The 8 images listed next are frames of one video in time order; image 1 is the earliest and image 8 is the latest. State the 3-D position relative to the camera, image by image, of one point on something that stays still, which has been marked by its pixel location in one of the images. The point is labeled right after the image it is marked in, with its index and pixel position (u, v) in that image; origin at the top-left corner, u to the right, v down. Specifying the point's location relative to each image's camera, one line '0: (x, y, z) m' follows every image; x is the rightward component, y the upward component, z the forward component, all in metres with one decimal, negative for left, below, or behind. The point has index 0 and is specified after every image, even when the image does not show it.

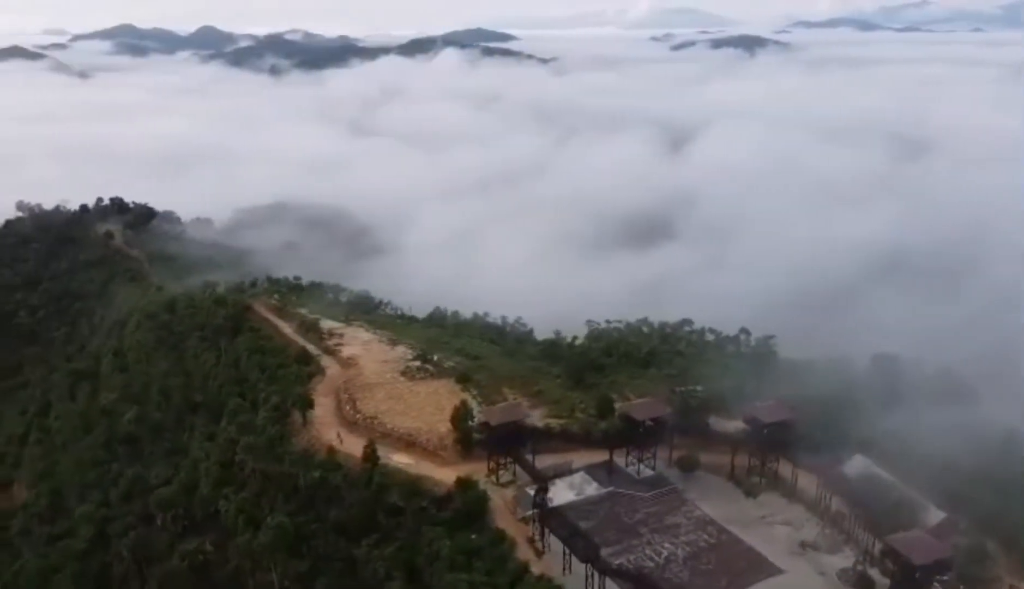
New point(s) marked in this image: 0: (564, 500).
0: (+1.3, -4.7, +18.6) m
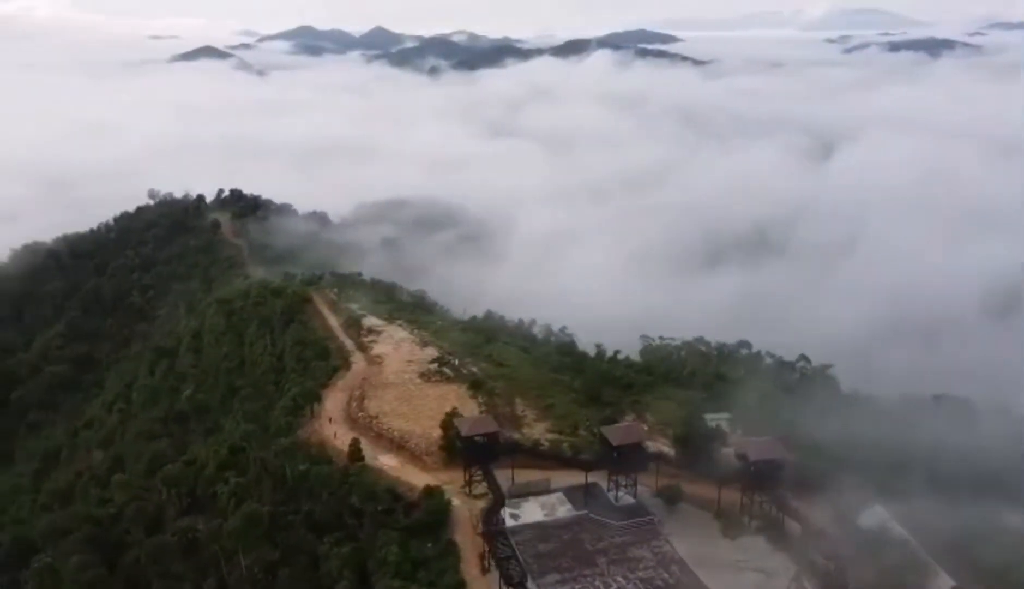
0: (+0.5, -5.1, +18.1) m
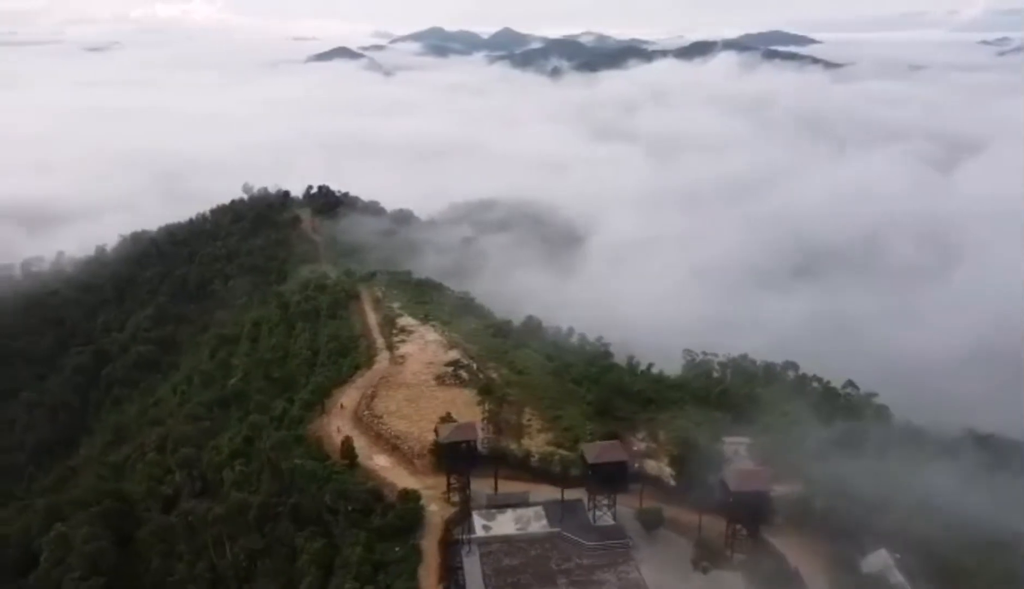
0: (-0.2, -5.3, +17.9) m
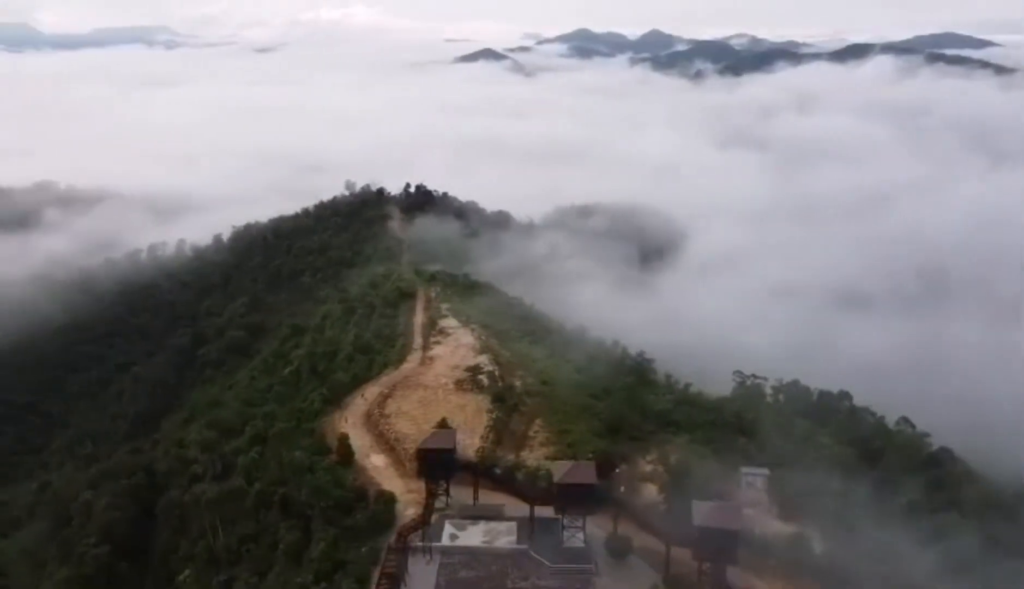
0: (-1.0, -5.5, +17.7) m
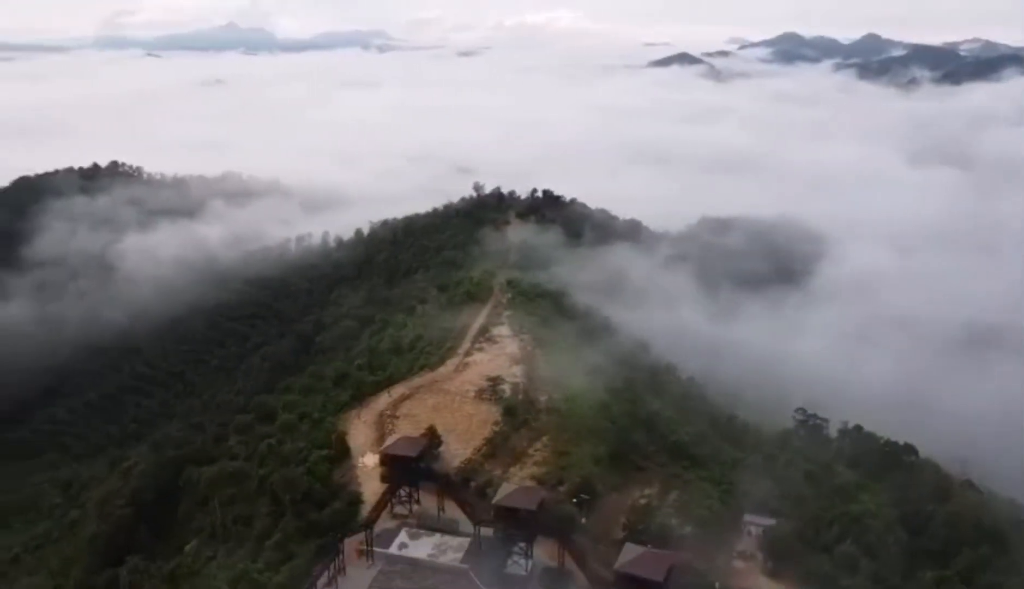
0: (-2.2, -5.7, +17.7) m
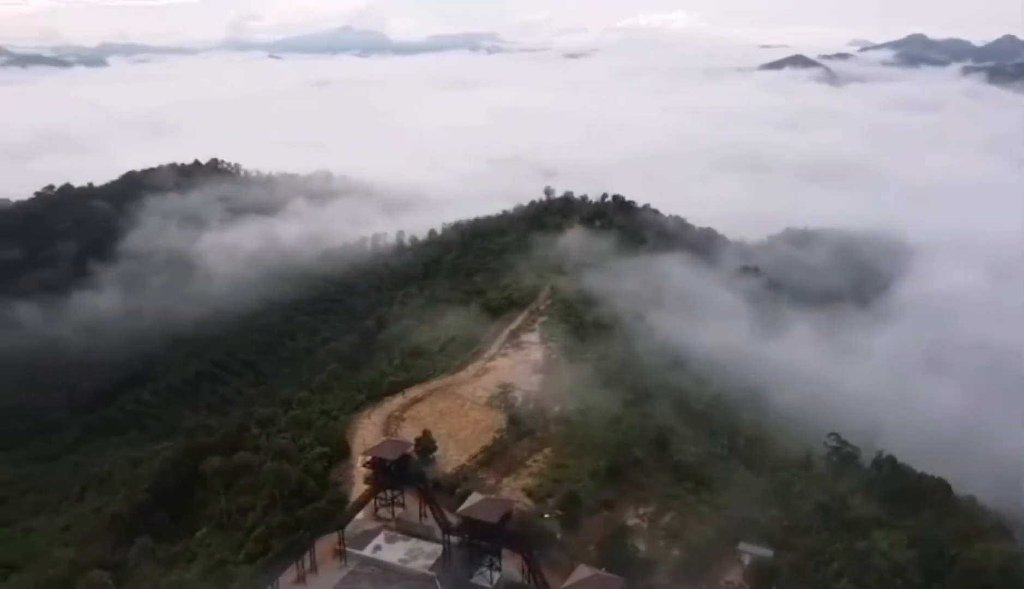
0: (-2.8, -5.8, +17.8) m
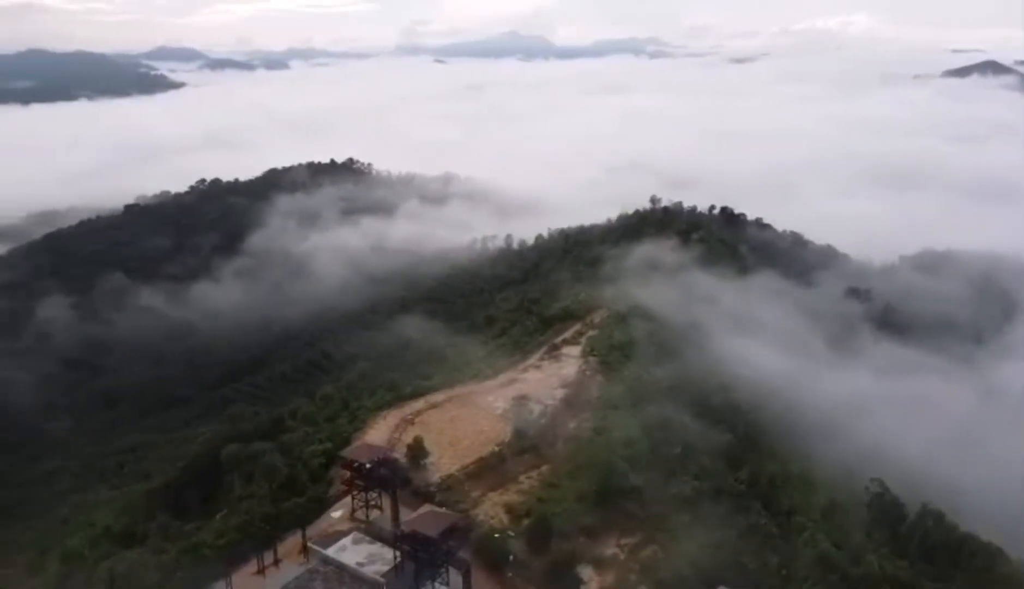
0: (-3.8, -5.9, +18.0) m
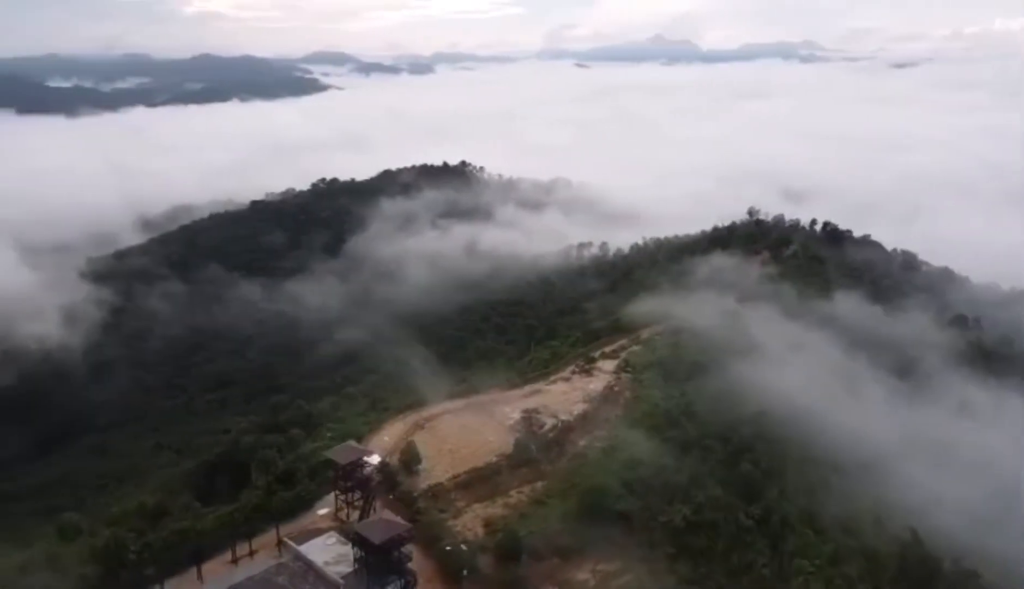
0: (-4.5, -6.0, +18.4) m
